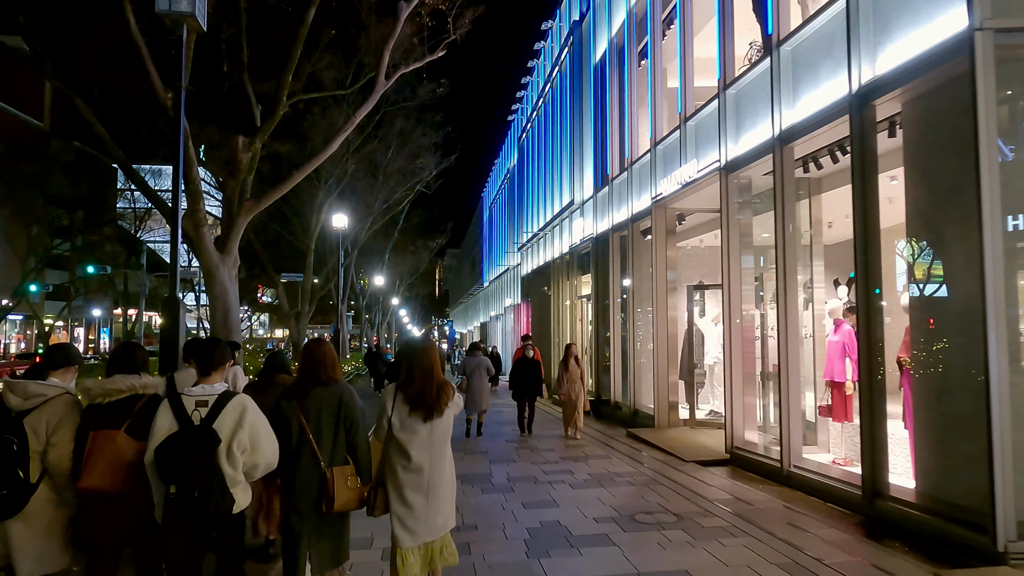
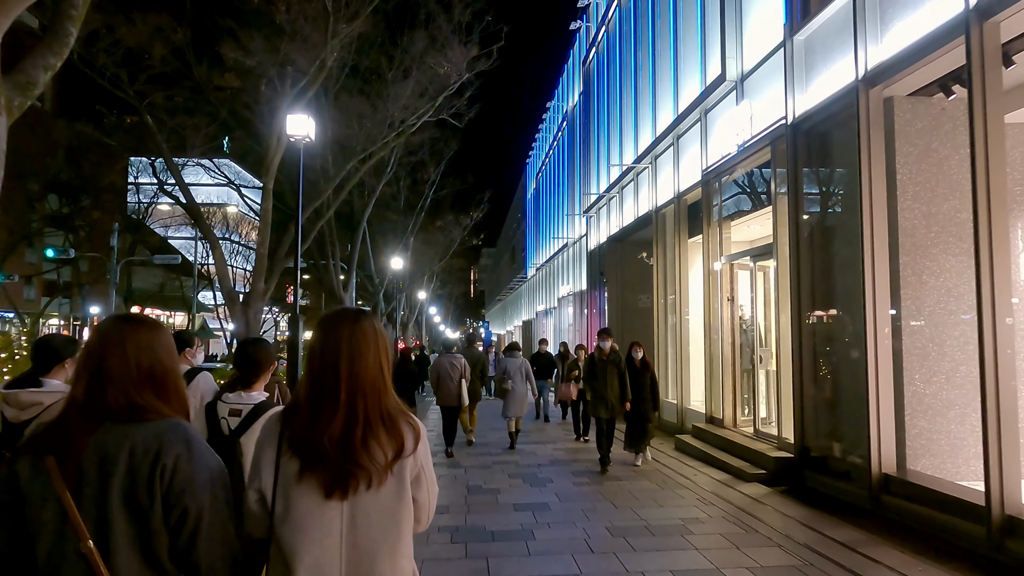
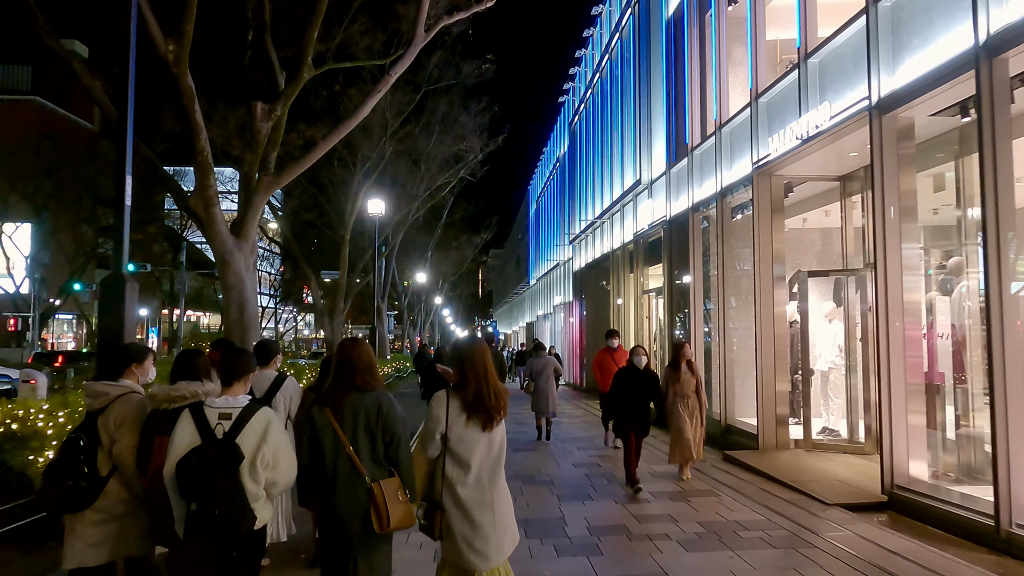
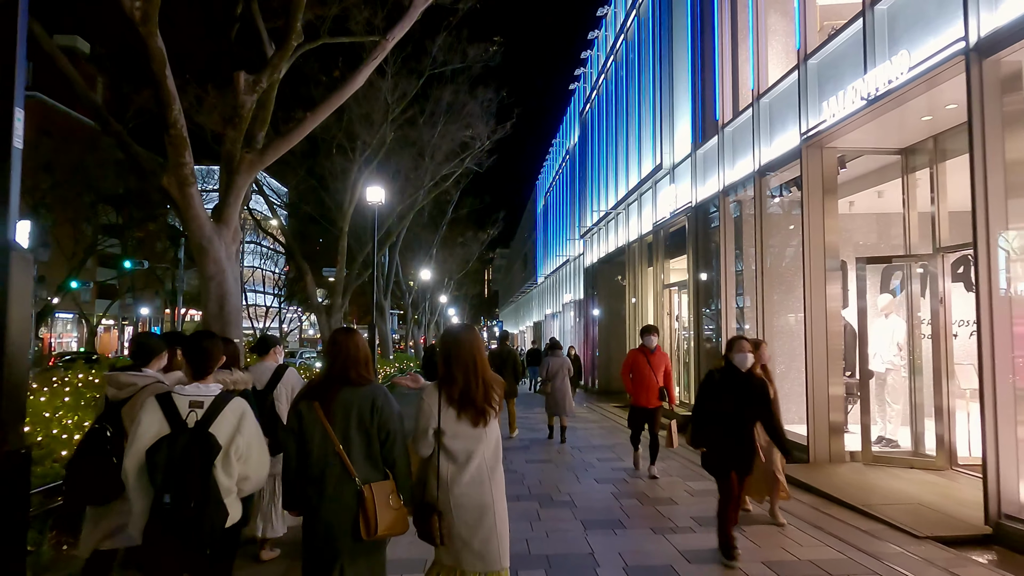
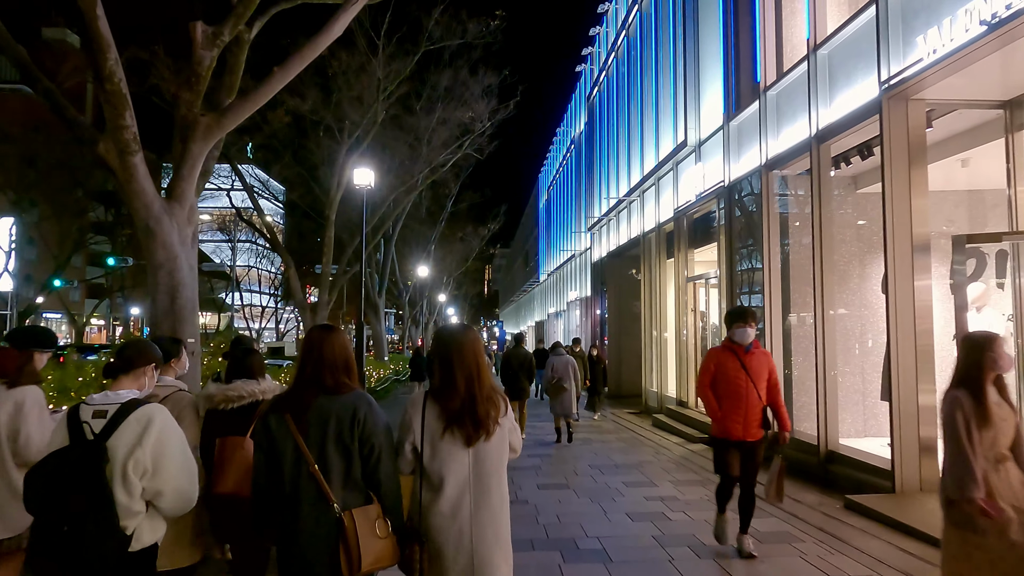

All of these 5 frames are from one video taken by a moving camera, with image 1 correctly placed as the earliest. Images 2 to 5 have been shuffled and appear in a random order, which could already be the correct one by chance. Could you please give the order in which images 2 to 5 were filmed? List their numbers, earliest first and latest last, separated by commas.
3, 4, 5, 2
